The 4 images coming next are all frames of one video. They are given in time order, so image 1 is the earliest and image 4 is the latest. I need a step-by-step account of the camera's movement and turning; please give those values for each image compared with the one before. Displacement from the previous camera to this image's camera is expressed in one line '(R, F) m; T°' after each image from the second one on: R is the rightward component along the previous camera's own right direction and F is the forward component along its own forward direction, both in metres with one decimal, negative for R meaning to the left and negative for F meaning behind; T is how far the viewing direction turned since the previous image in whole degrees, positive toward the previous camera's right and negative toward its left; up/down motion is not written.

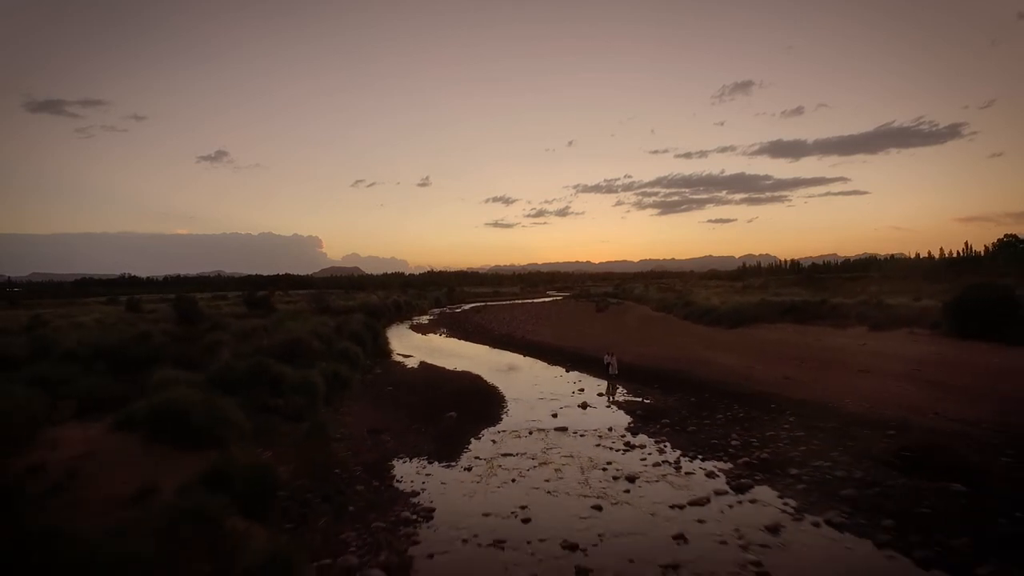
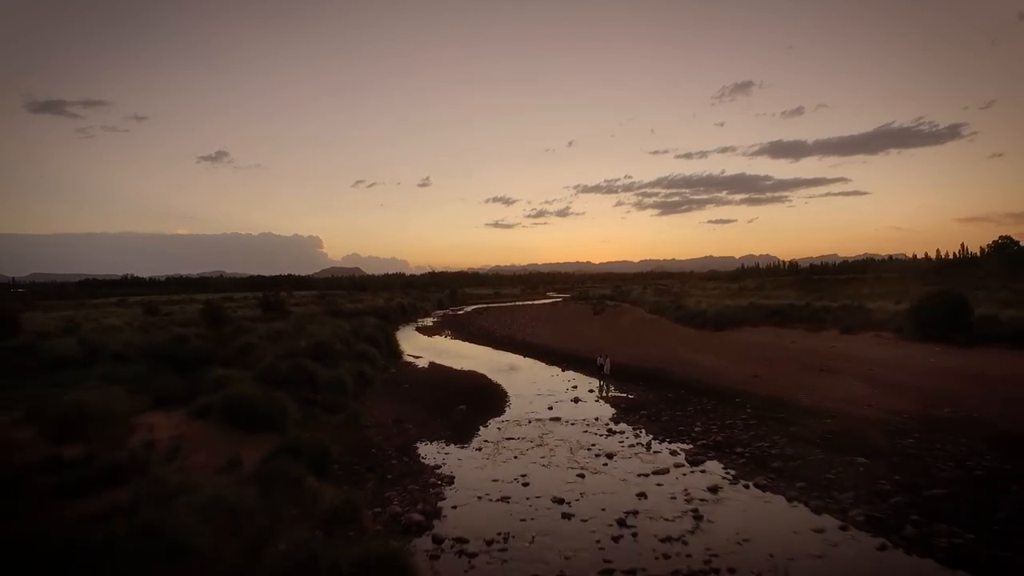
(0.0, -2.4) m; 0°
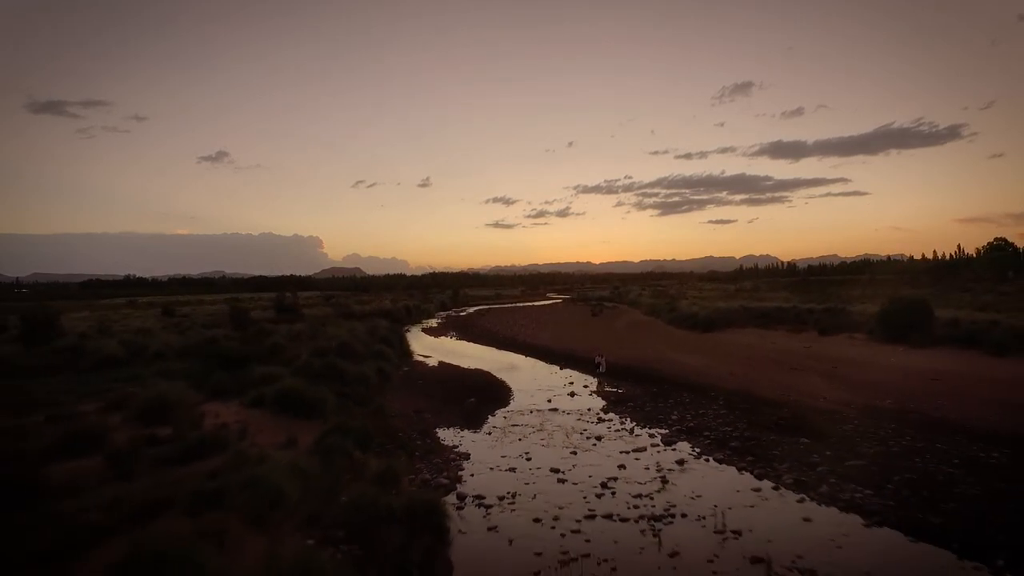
(-0.1, -2.4) m; 0°
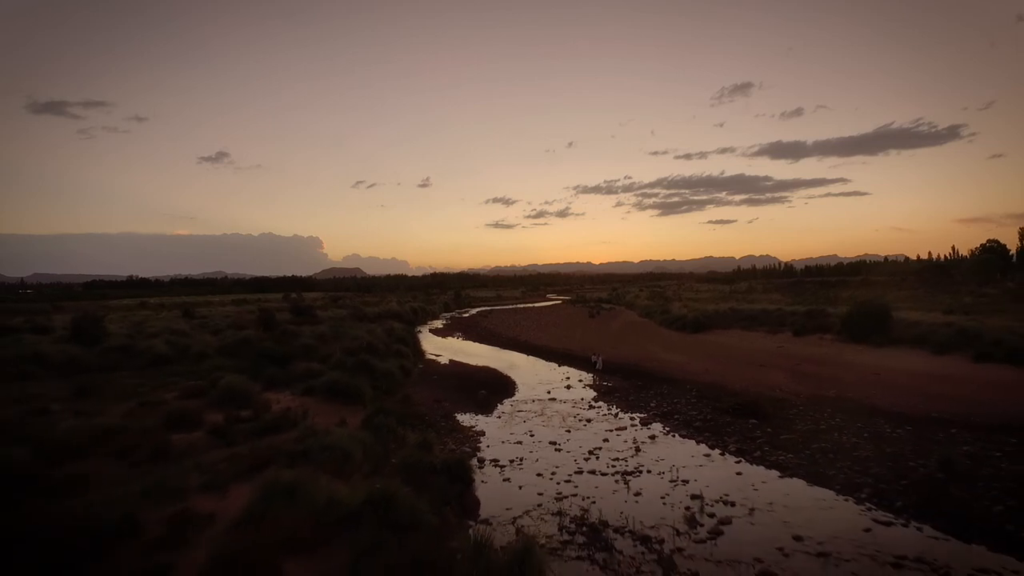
(-0.2, -3.2) m; 0°
